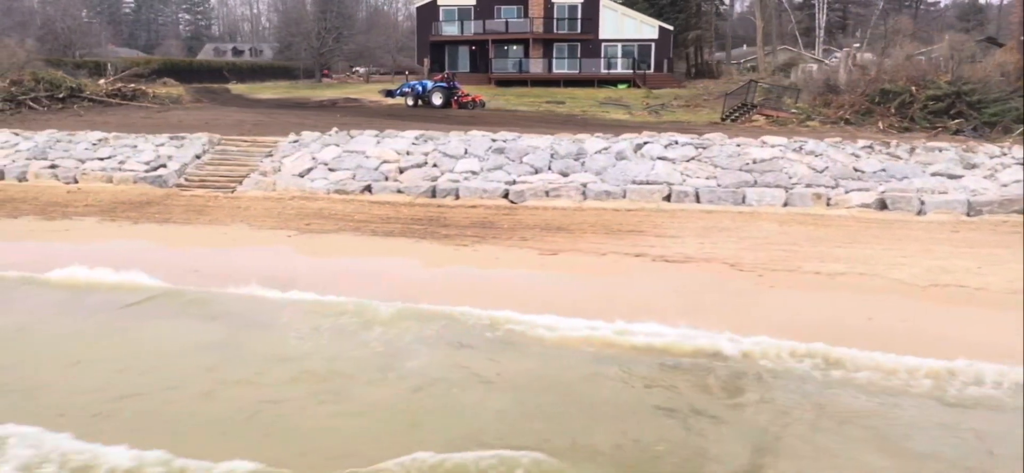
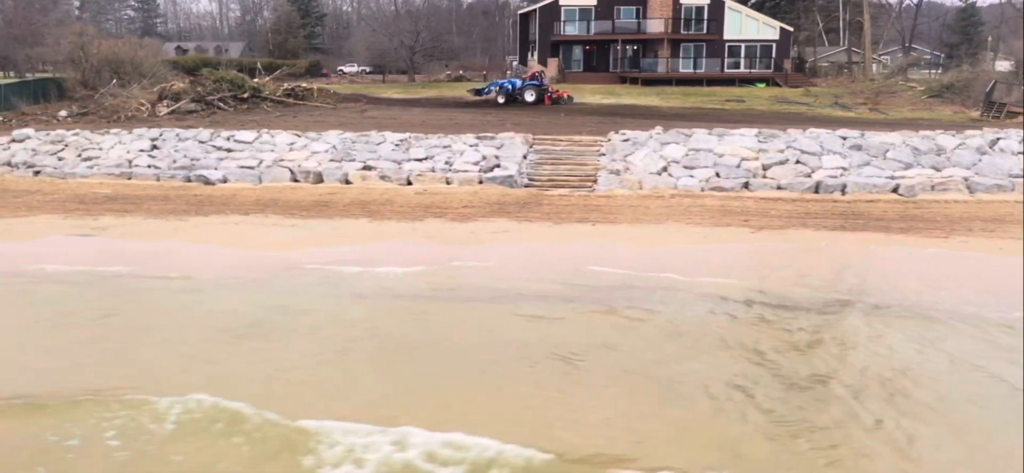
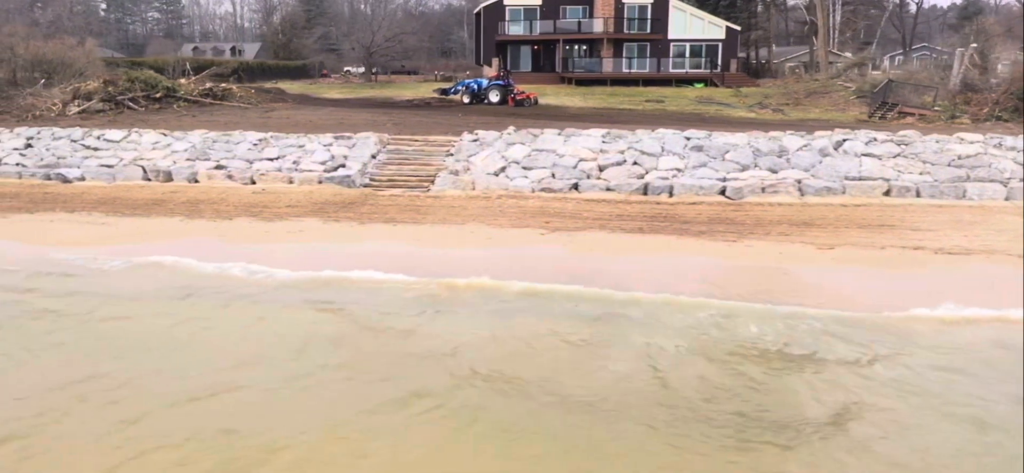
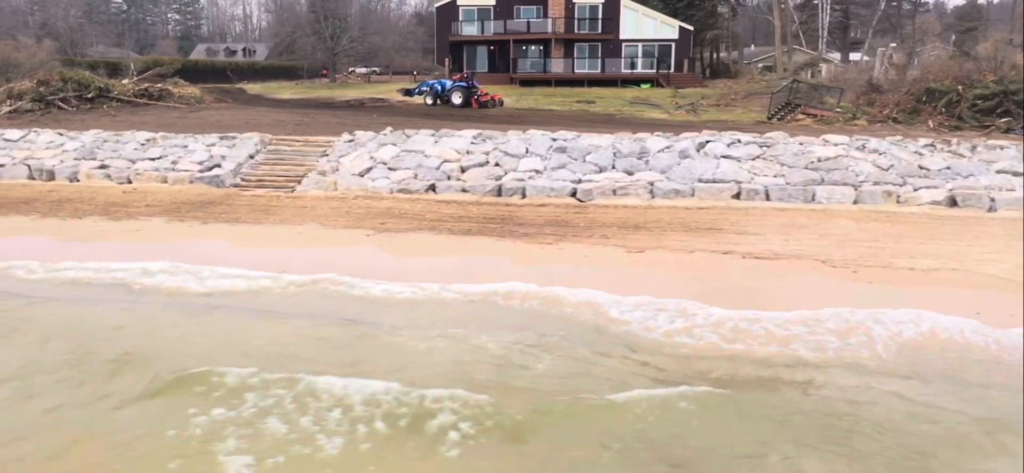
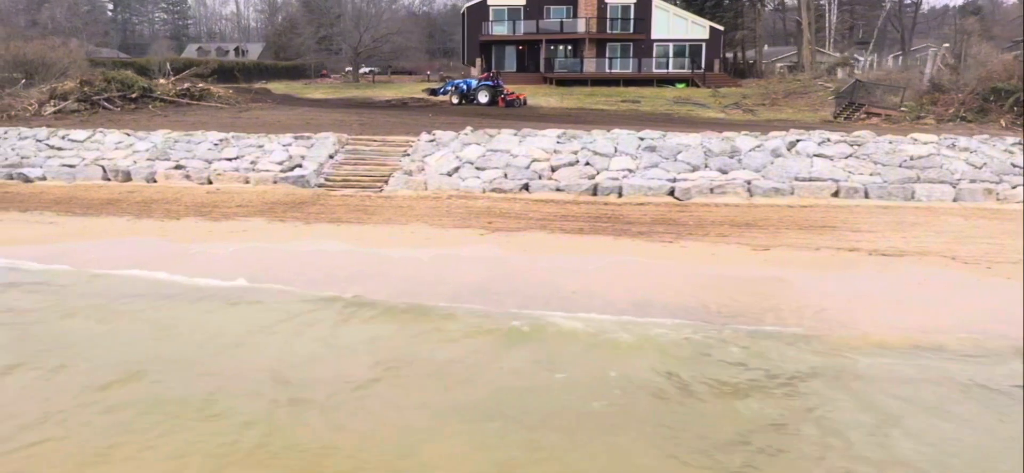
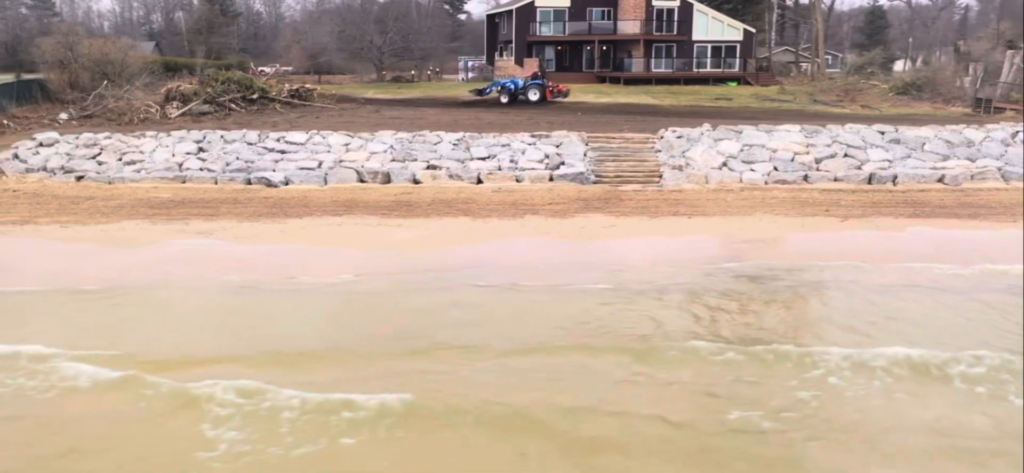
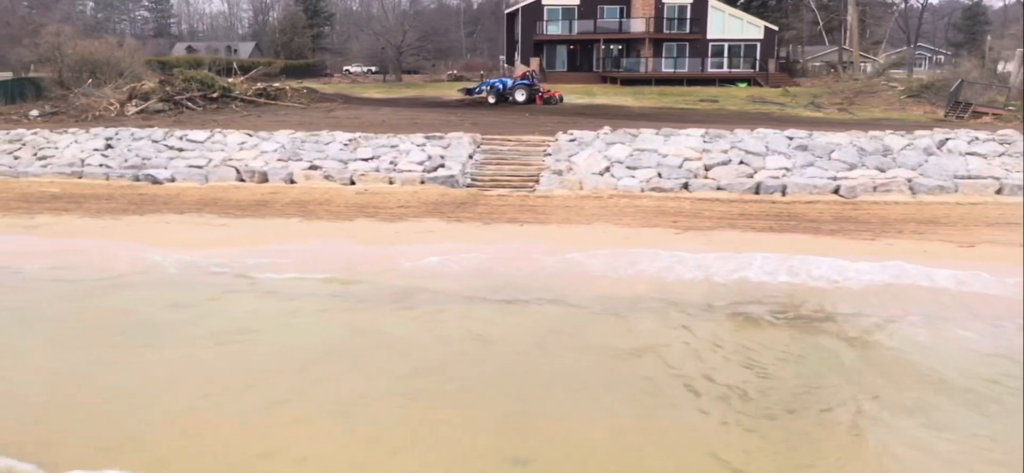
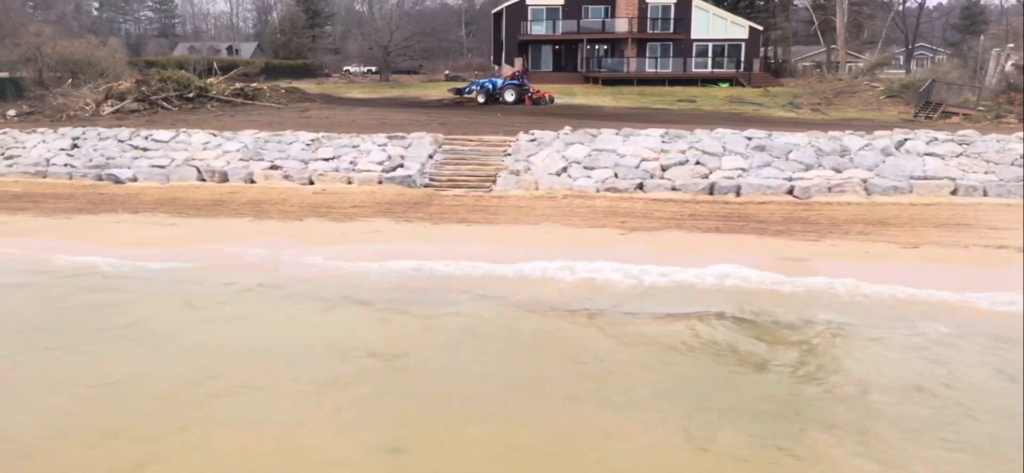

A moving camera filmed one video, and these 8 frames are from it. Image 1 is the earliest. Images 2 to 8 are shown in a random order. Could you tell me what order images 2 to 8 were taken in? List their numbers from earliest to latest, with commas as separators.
4, 5, 3, 8, 7, 2, 6
